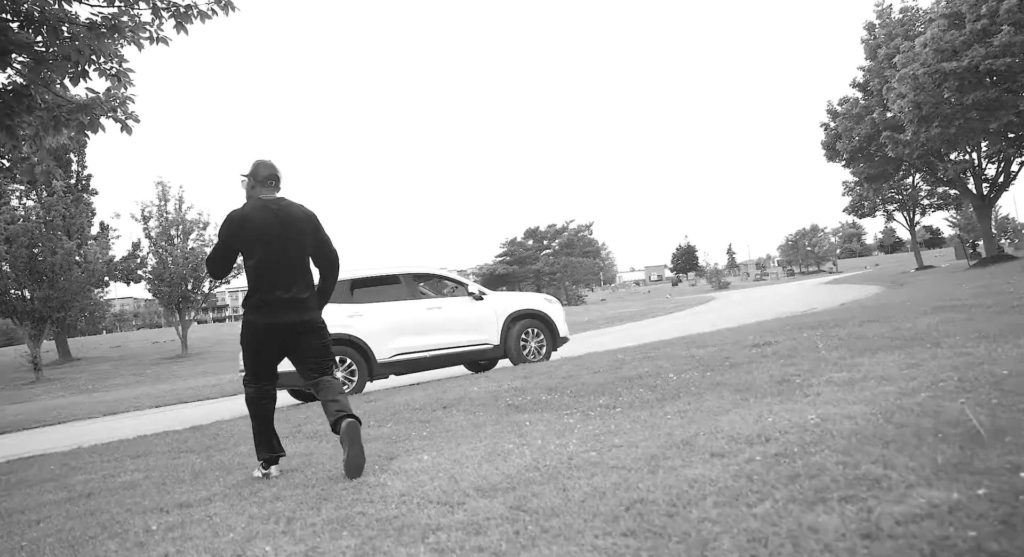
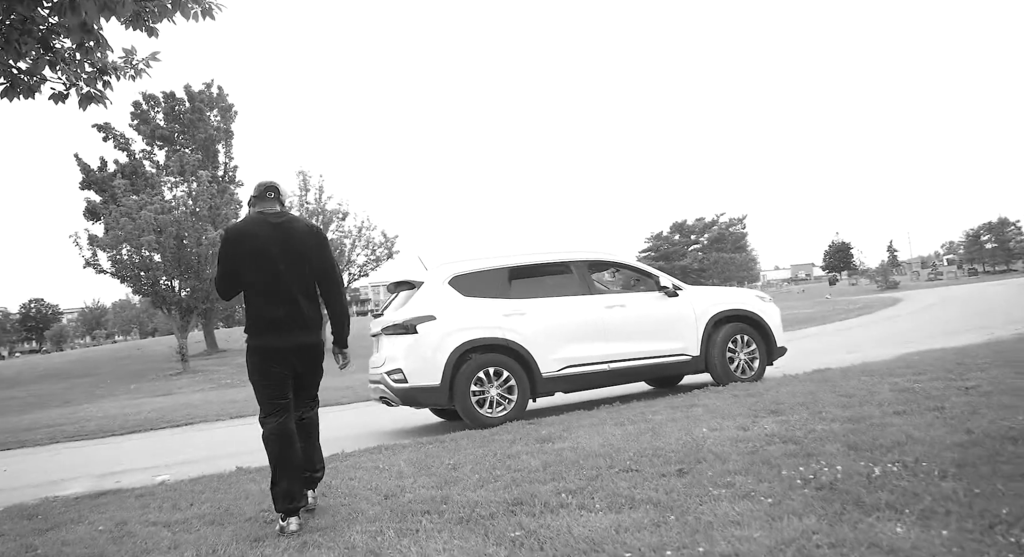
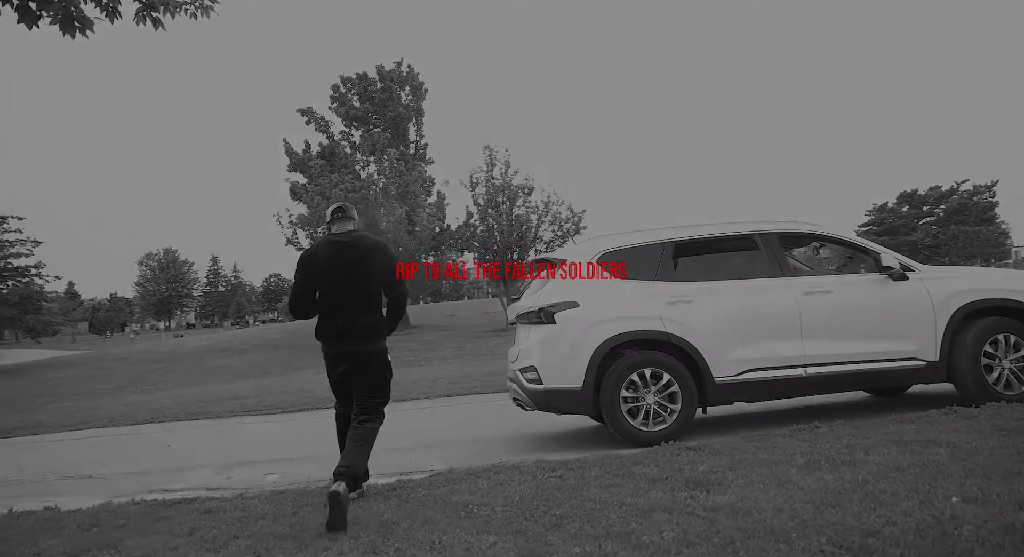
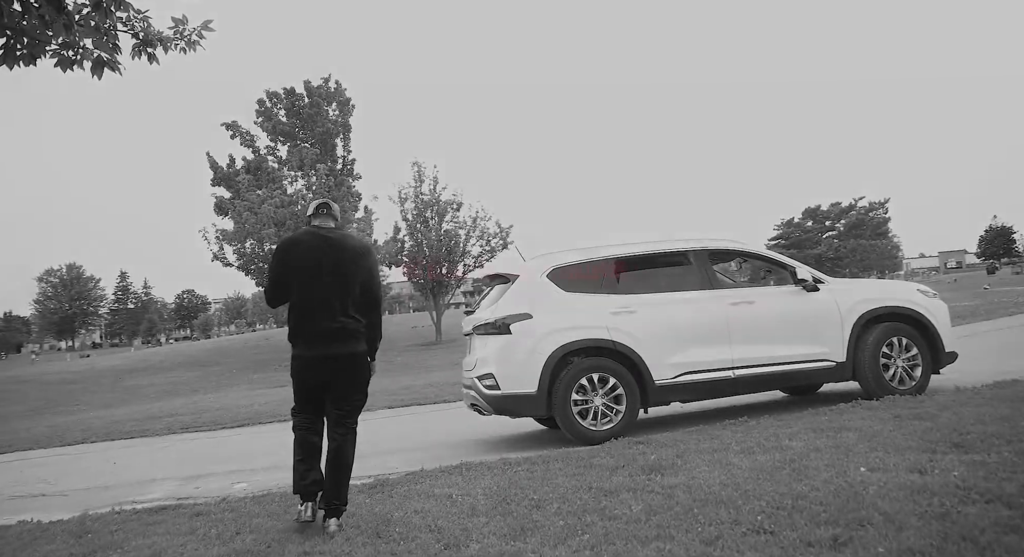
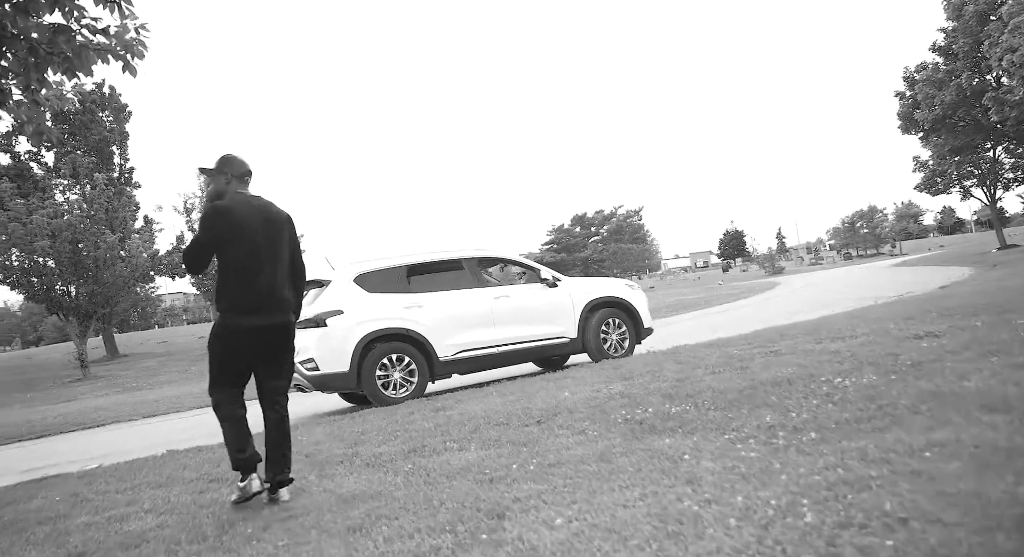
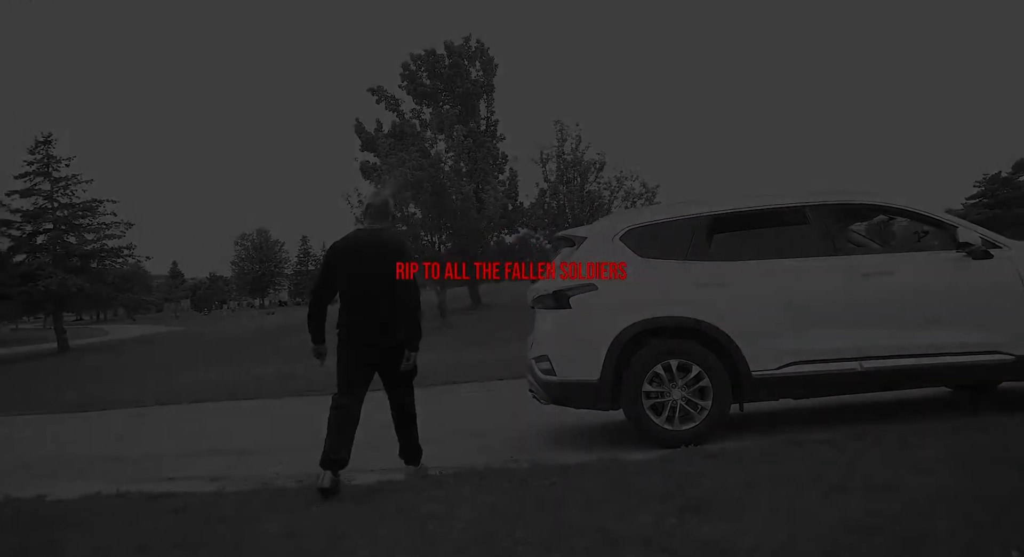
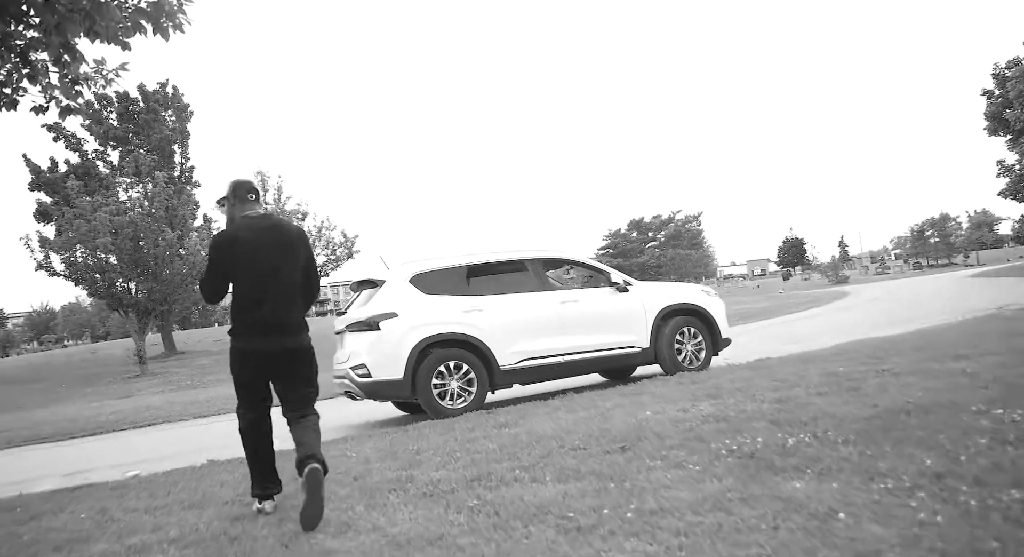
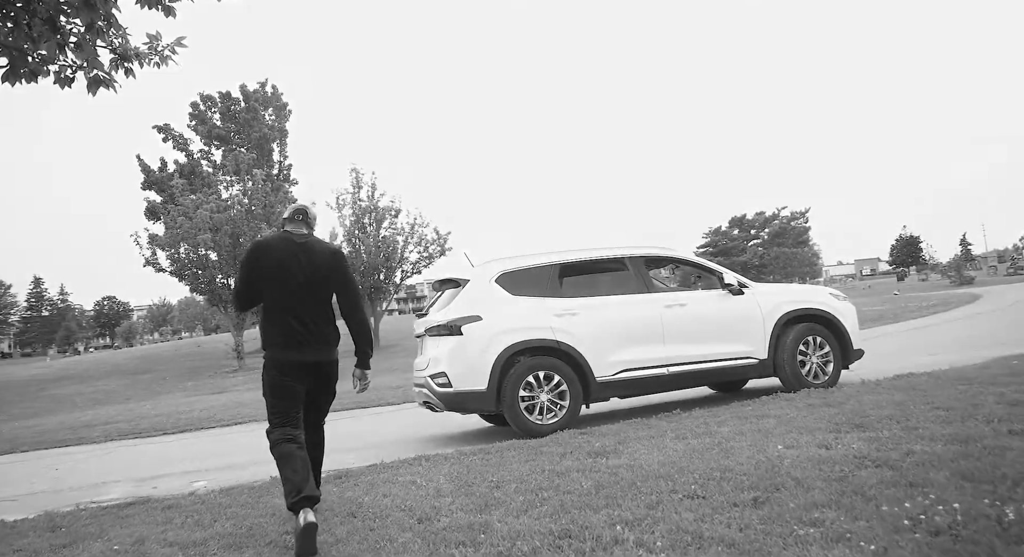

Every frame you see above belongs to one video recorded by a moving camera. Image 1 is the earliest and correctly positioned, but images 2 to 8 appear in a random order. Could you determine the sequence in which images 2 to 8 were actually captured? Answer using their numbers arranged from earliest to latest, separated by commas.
5, 7, 2, 8, 4, 3, 6
